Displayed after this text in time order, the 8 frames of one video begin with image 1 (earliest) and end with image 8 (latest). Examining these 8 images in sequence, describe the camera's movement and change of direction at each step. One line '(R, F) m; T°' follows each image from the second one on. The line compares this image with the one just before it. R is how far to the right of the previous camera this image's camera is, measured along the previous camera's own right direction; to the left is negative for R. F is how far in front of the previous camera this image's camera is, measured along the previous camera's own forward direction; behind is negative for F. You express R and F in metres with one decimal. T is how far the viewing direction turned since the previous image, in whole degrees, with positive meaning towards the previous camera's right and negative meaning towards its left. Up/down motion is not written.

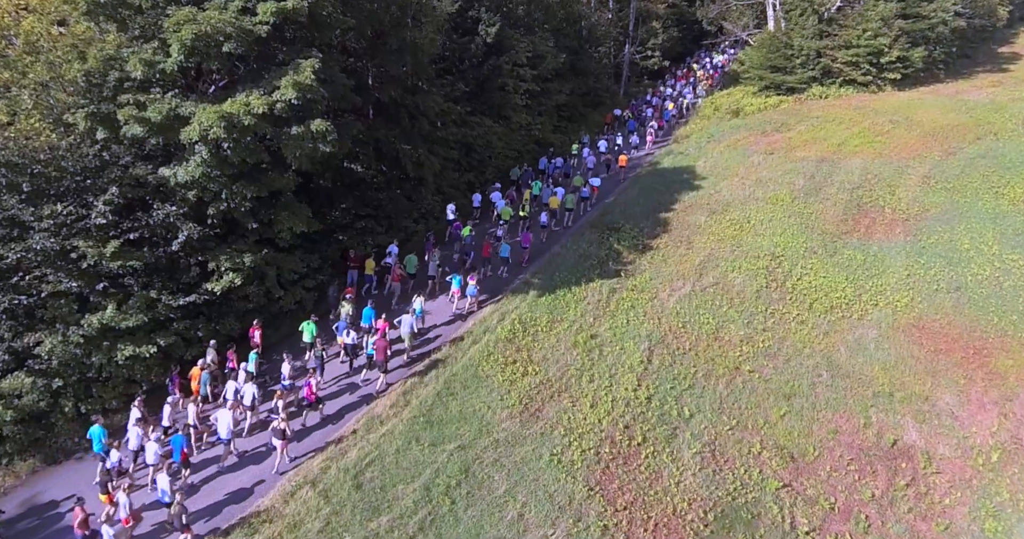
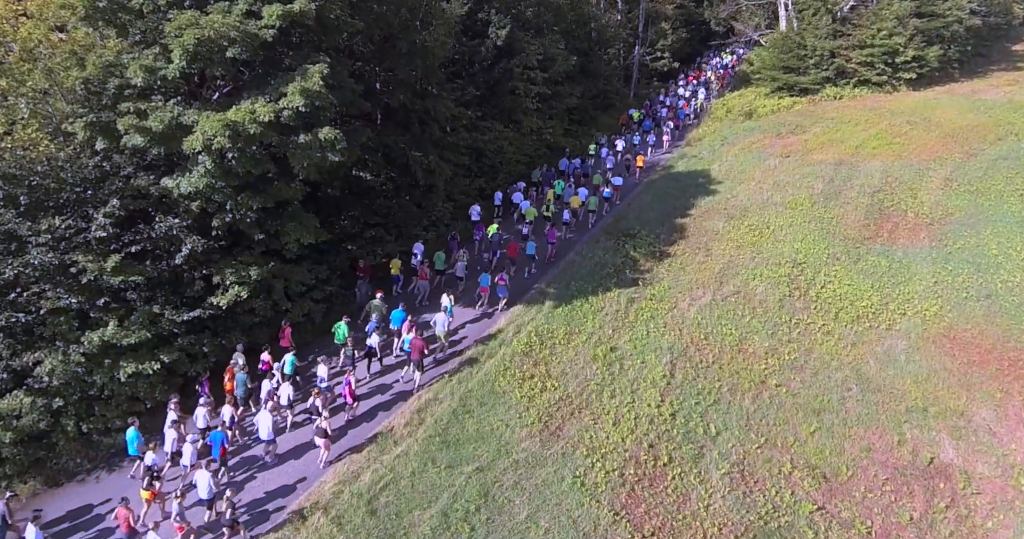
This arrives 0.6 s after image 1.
(-0.3, +0.8) m; 0°
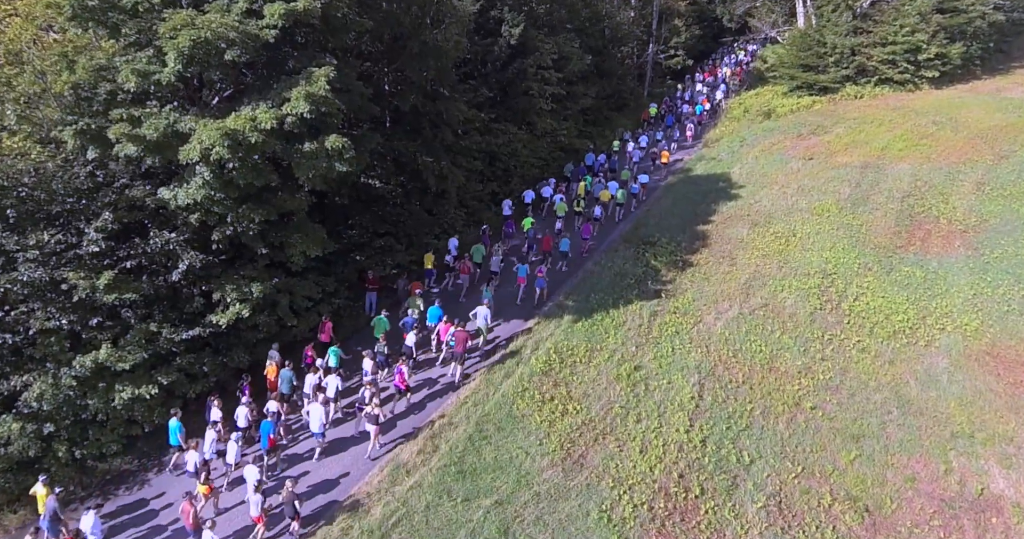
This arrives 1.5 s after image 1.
(-0.3, +1.2) m; 0°
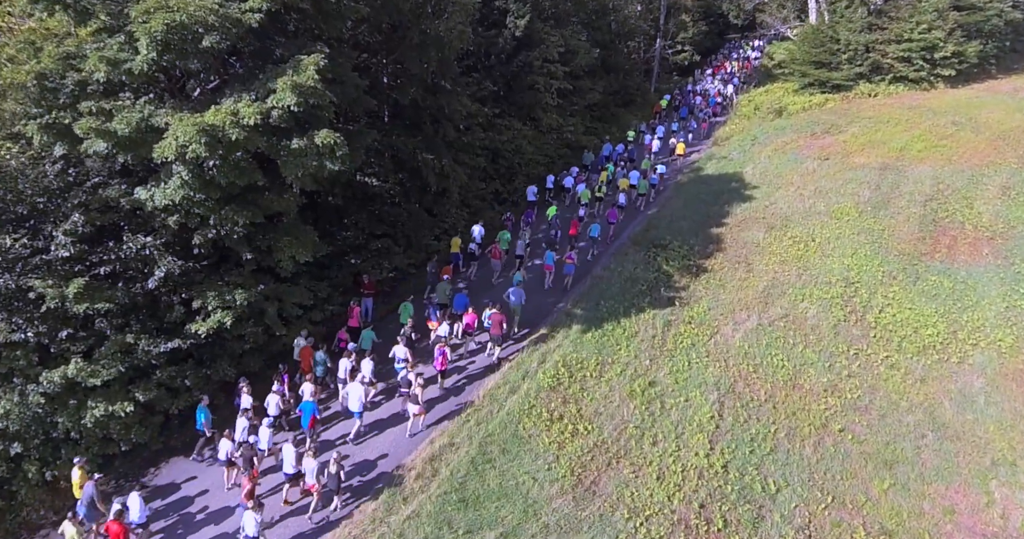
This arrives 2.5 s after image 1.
(-0.2, +1.4) m; 0°
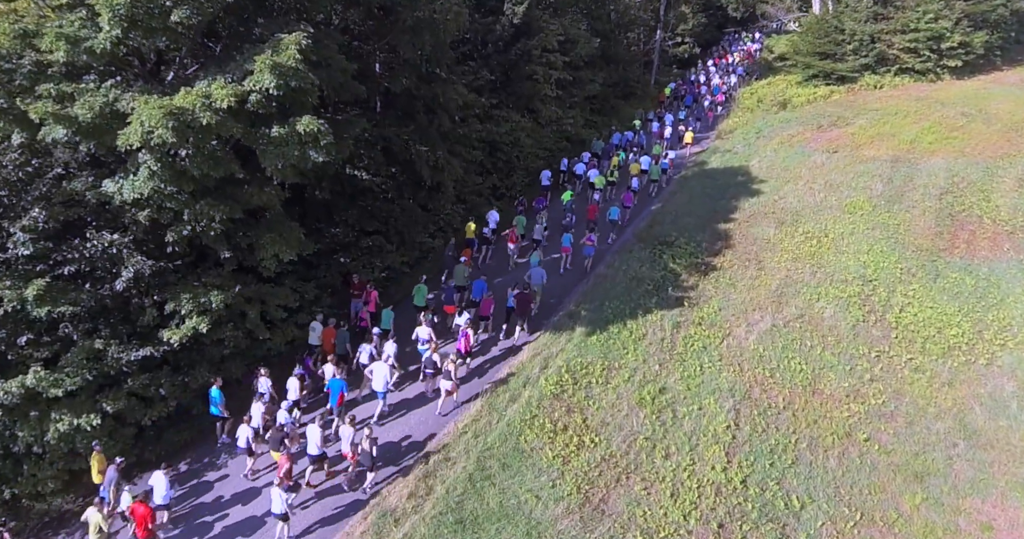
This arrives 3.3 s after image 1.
(-0.1, +1.3) m; 0°
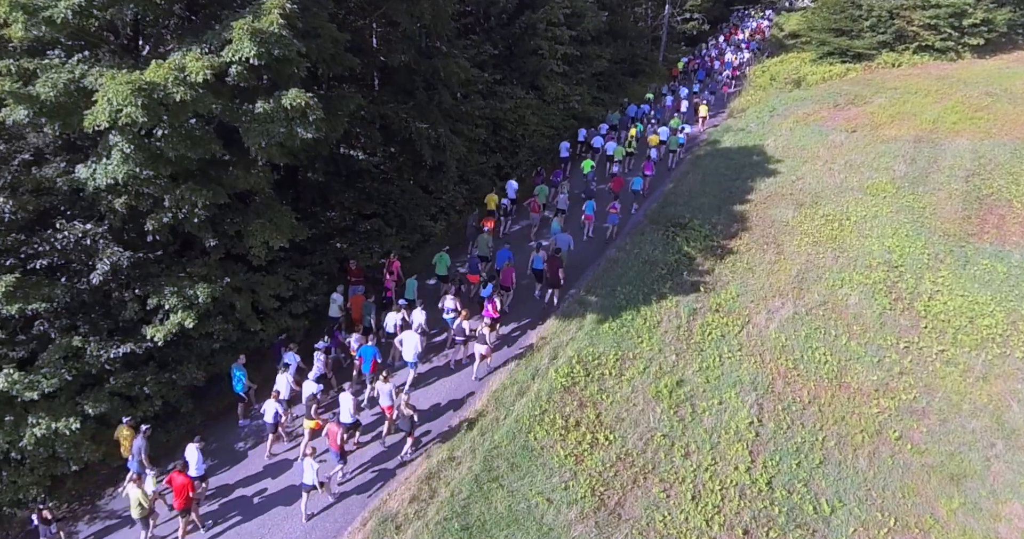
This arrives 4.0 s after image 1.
(-0.1, +1.1) m; 0°
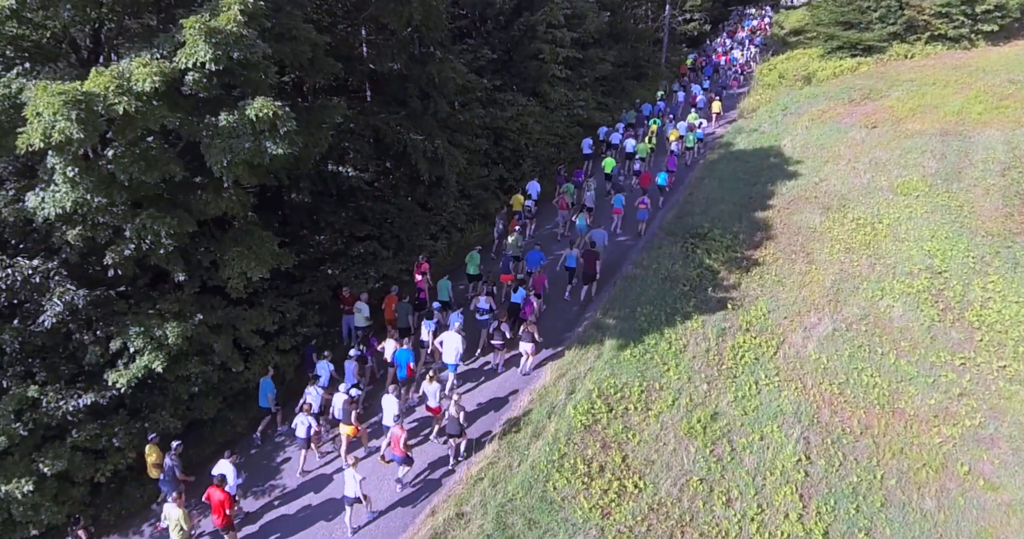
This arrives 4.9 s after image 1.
(0.0, +1.8) m; 0°
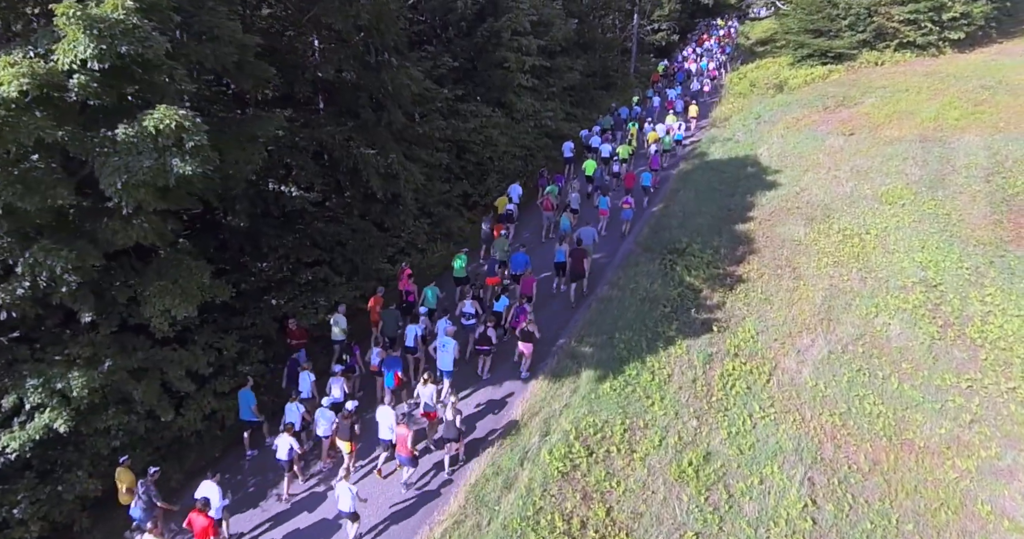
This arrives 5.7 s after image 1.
(+0.1, +1.7) m; +2°
